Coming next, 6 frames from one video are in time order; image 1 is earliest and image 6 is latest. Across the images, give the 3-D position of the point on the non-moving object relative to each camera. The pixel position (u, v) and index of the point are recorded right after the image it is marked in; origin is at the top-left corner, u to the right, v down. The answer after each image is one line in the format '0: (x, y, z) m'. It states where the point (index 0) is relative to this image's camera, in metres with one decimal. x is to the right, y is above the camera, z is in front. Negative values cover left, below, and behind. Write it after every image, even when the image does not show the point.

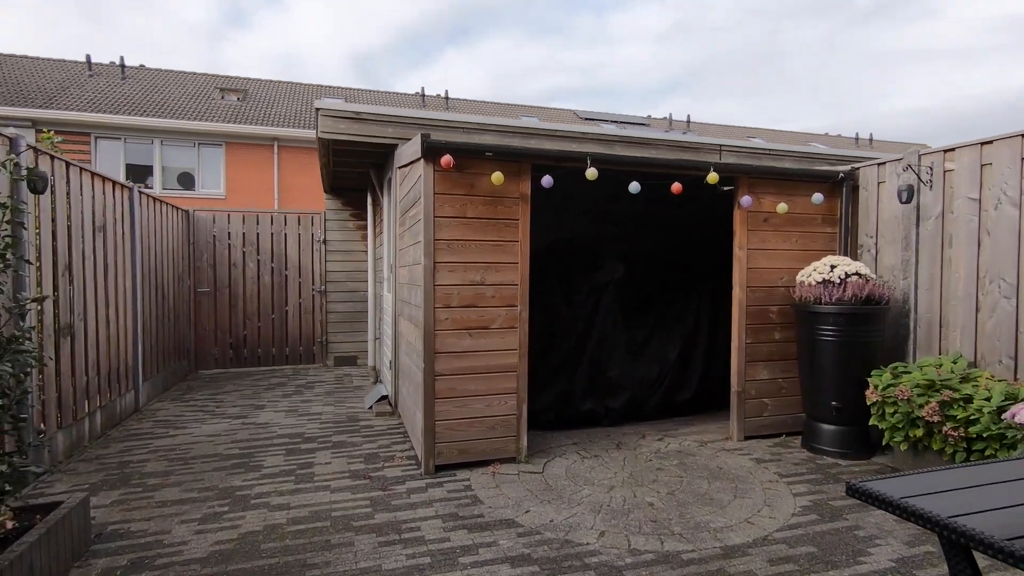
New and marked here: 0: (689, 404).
0: (+1.6, -1.0, +4.8) m
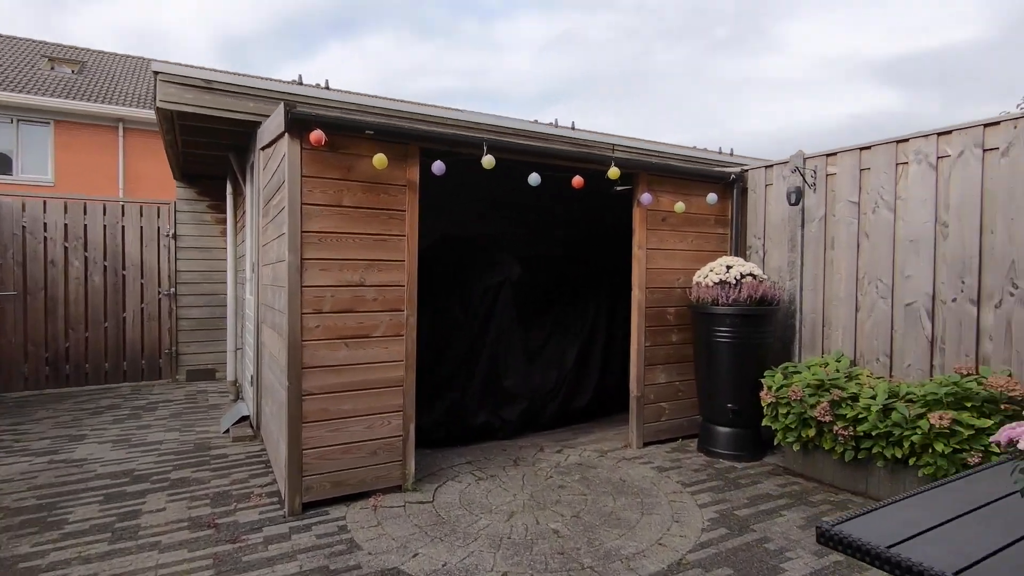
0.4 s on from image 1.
0: (+0.6, -1.0, +4.6) m
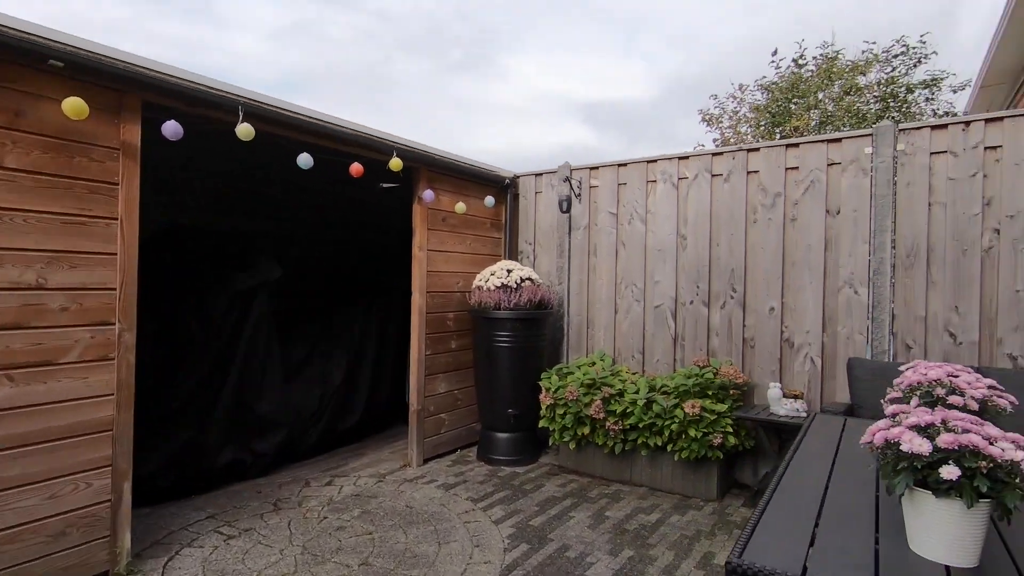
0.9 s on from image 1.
0: (-1.2, -1.1, +4.1) m
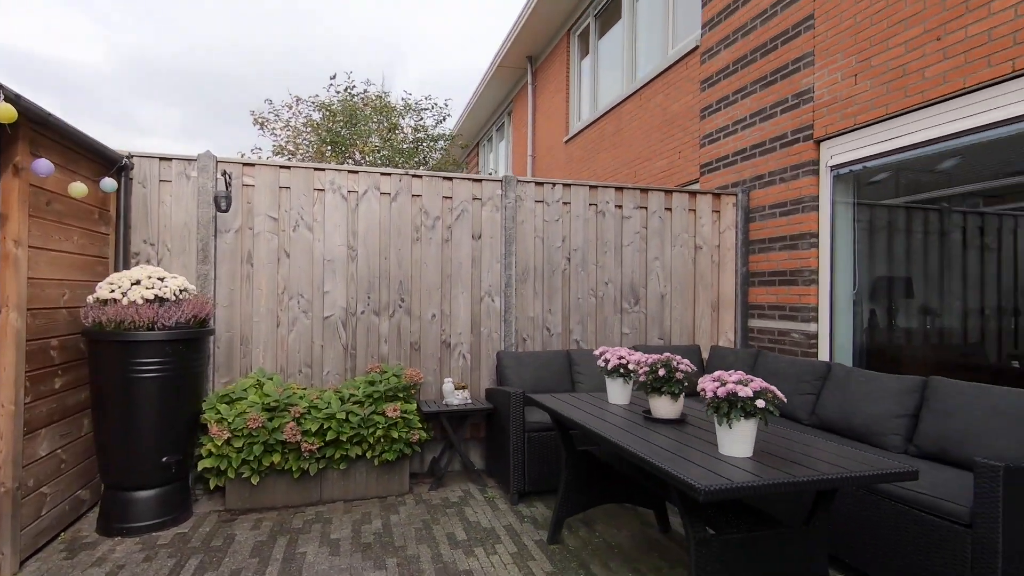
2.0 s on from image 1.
0: (-2.9, -1.1, +2.3) m
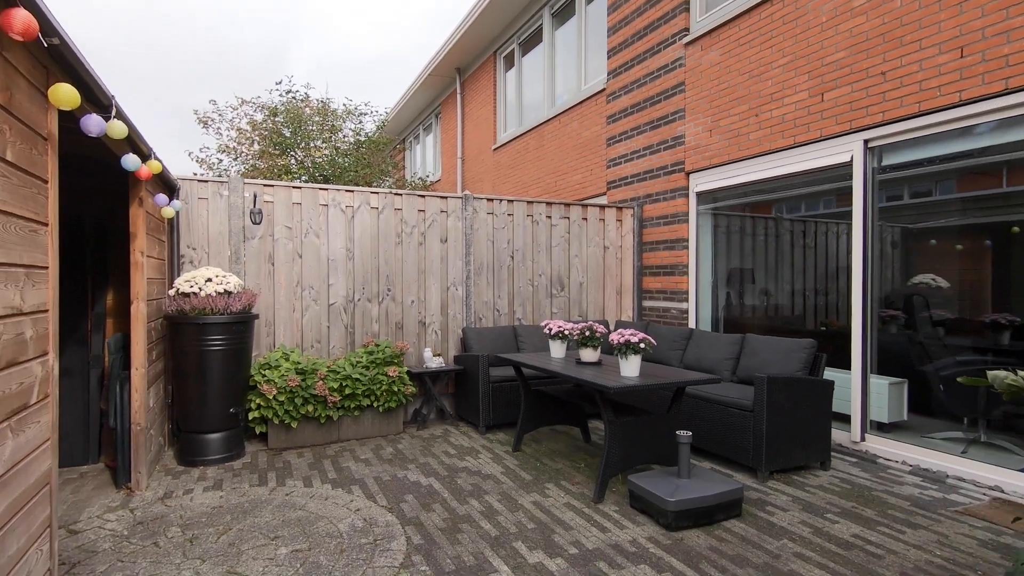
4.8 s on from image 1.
0: (-2.9, -1.1, +3.2) m
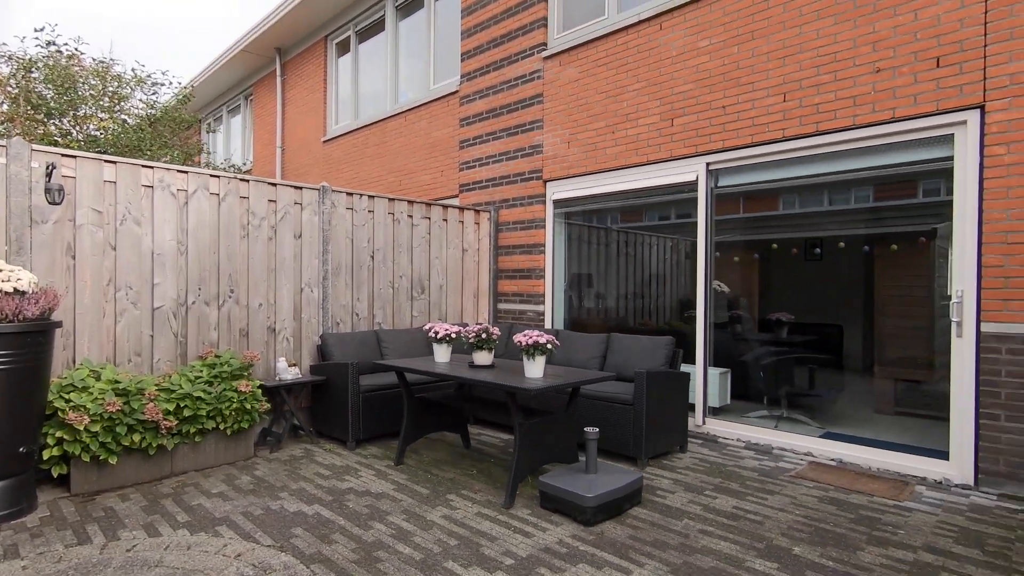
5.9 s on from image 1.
0: (-3.2, -1.1, +1.9) m
